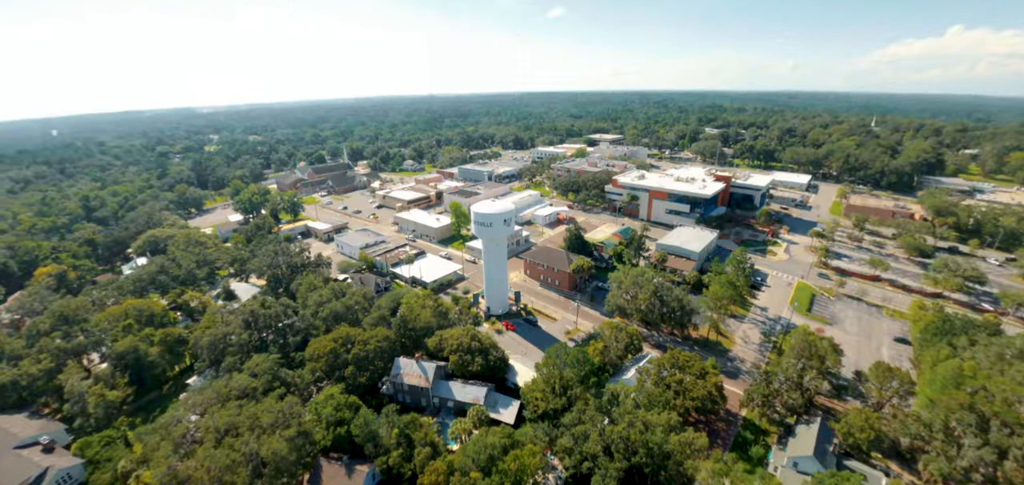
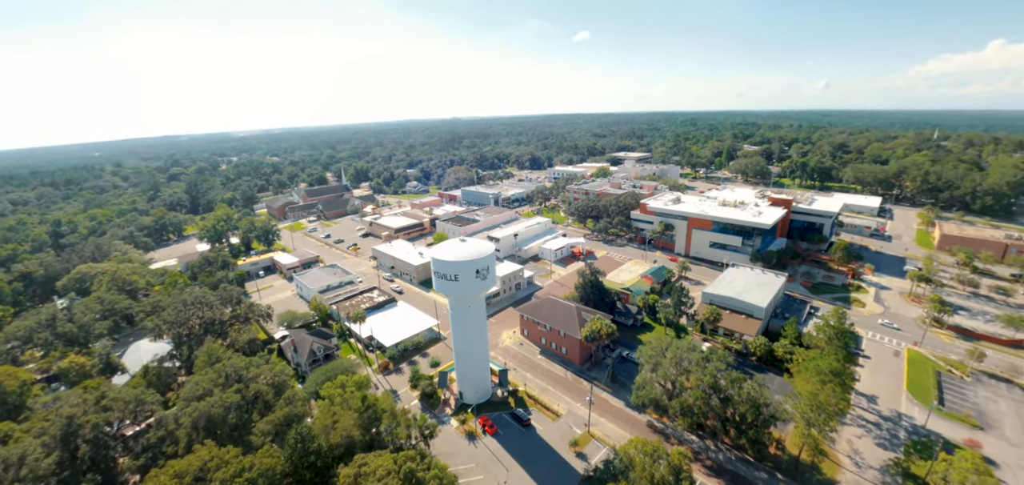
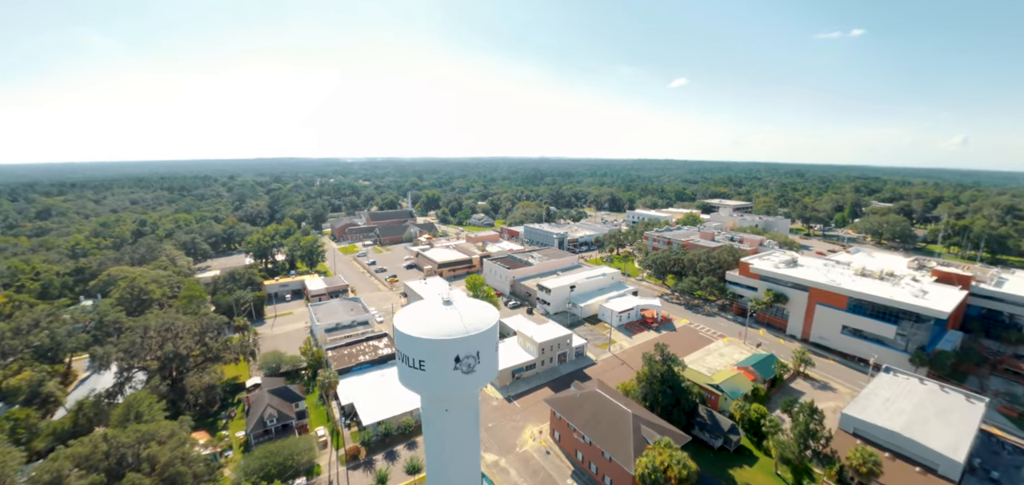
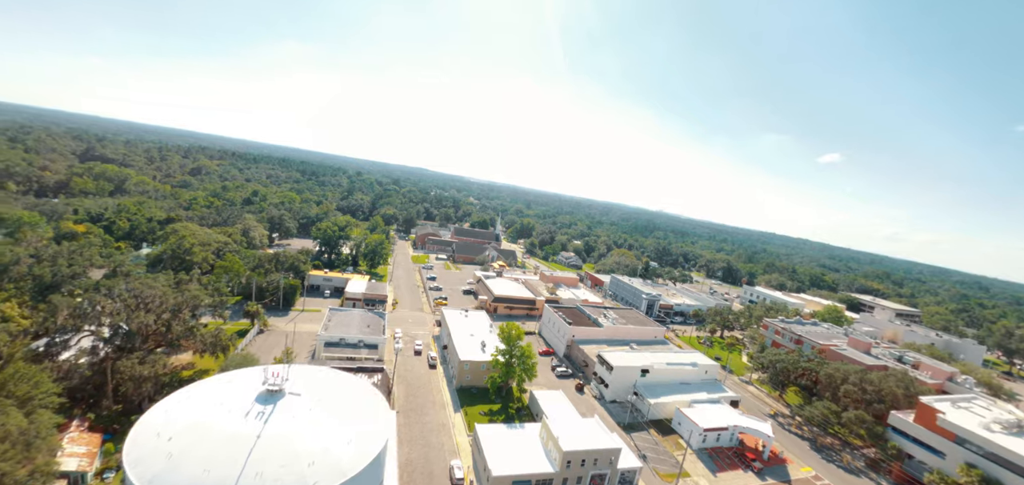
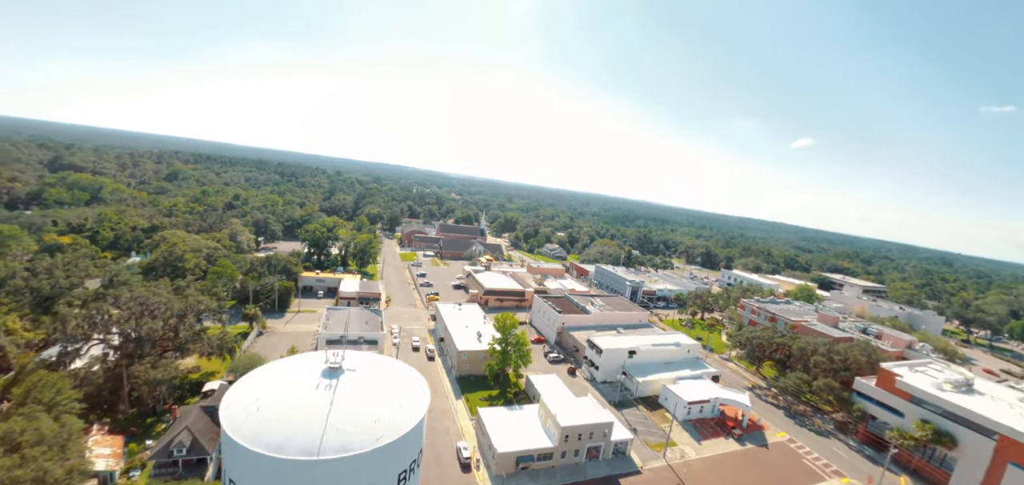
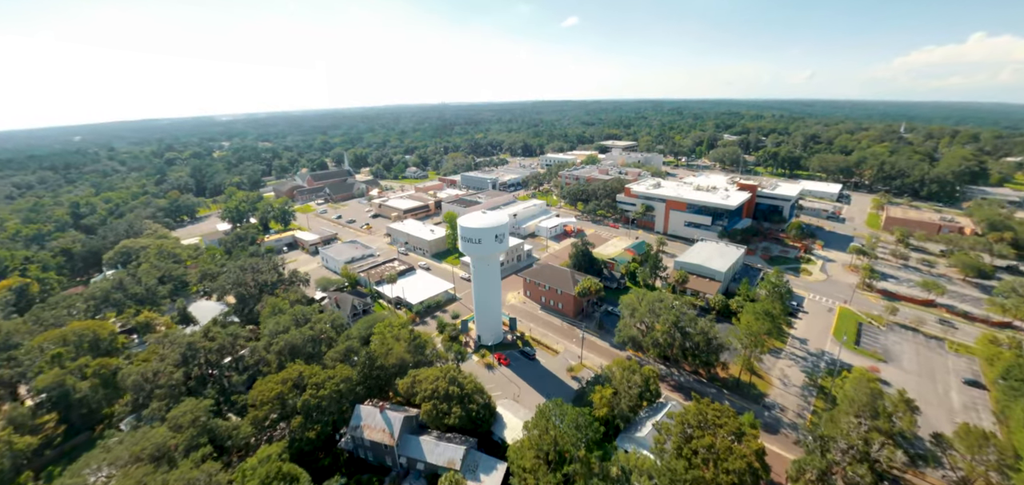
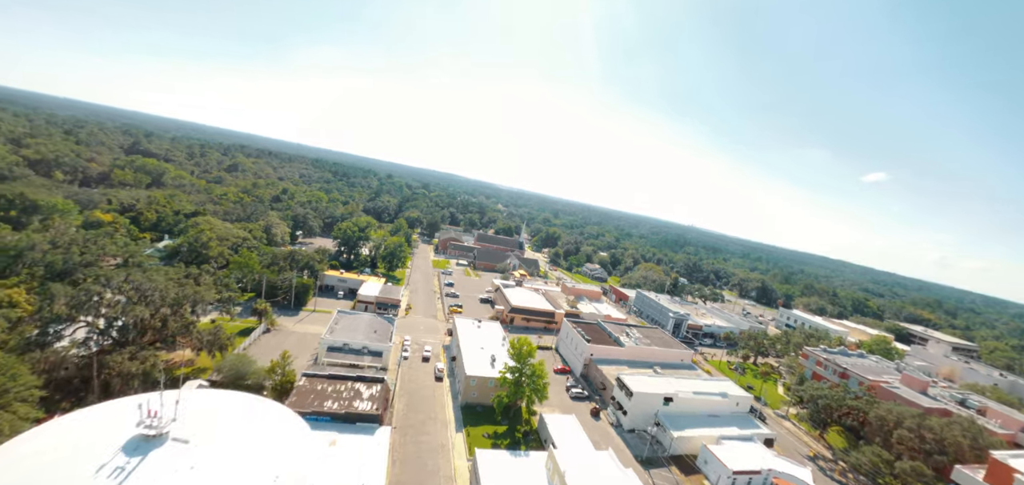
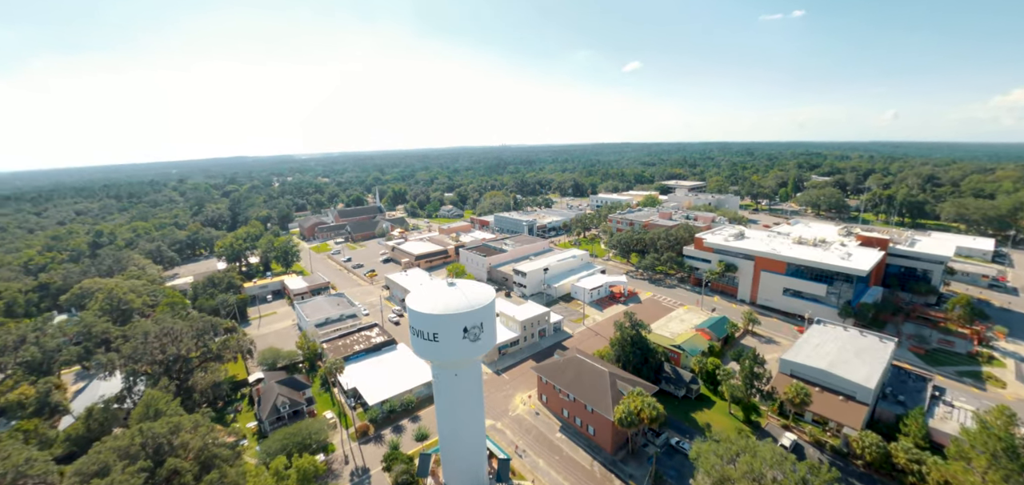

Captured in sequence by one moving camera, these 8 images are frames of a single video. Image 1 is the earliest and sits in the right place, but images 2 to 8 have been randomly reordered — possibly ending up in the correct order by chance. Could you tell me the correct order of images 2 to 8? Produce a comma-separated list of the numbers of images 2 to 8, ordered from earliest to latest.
6, 2, 8, 3, 5, 4, 7
